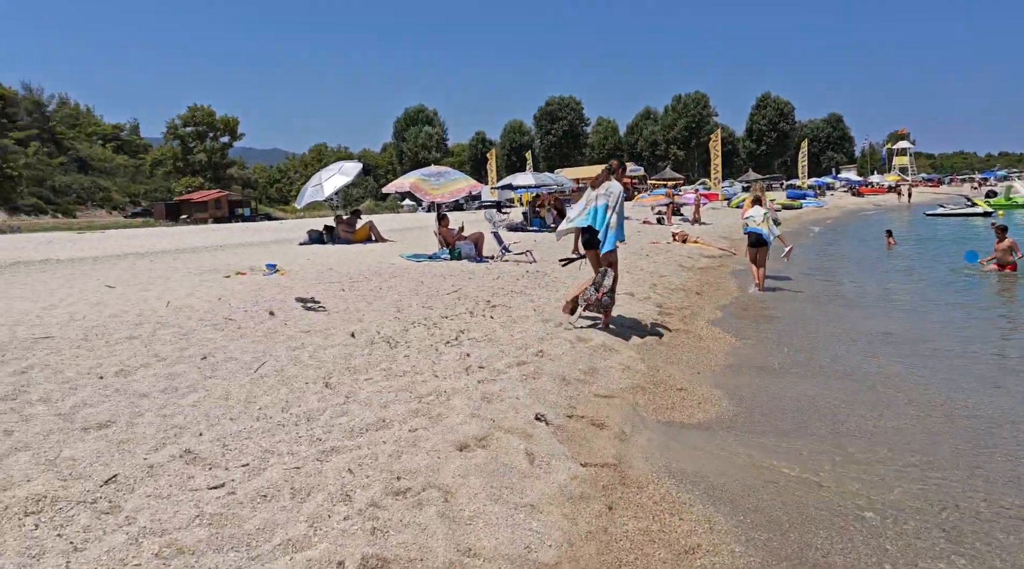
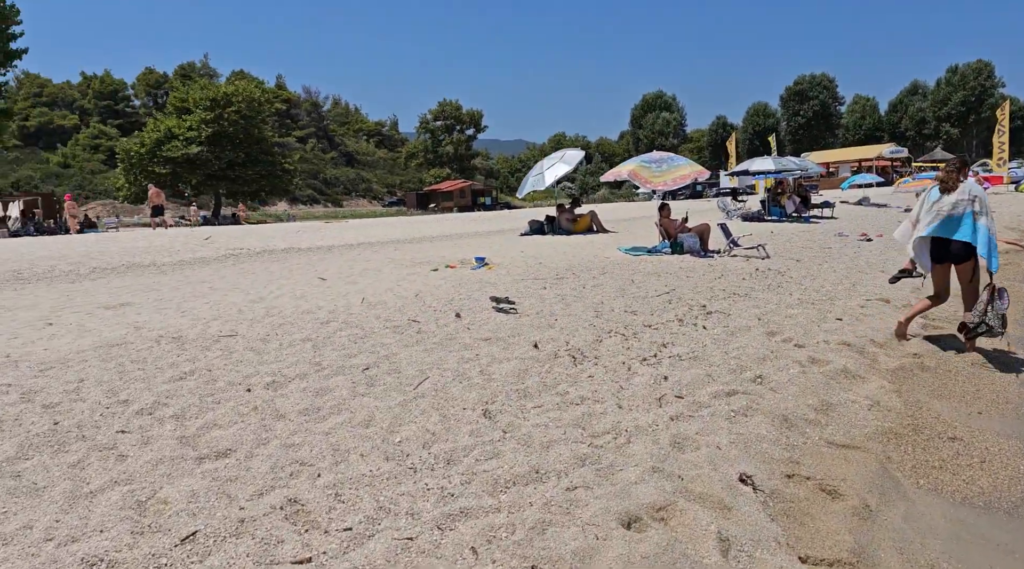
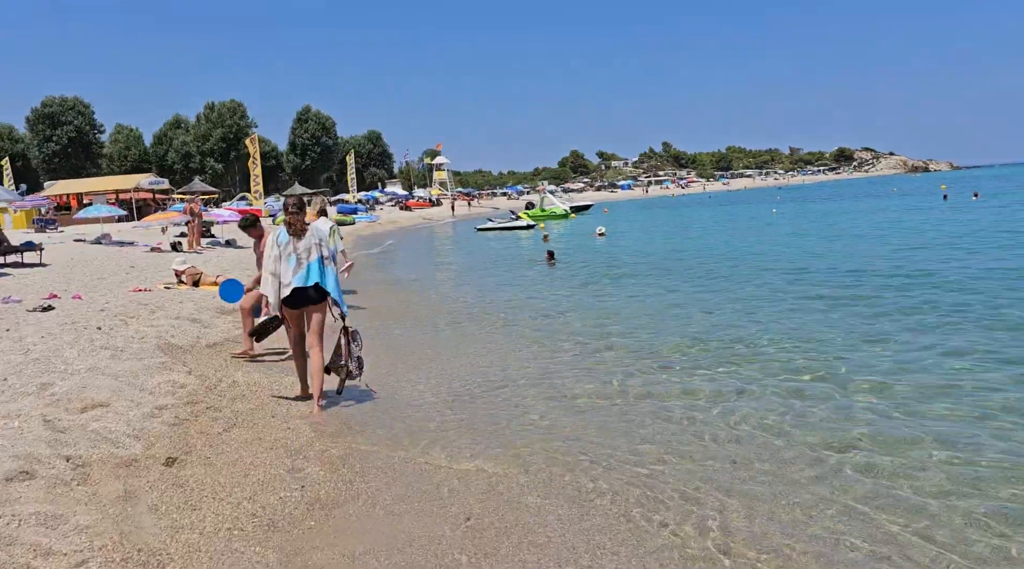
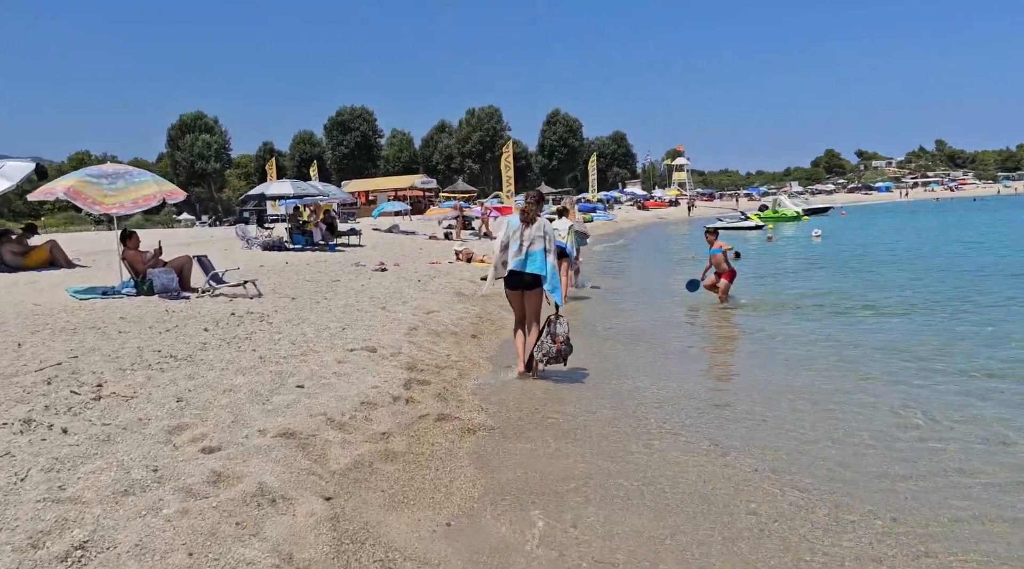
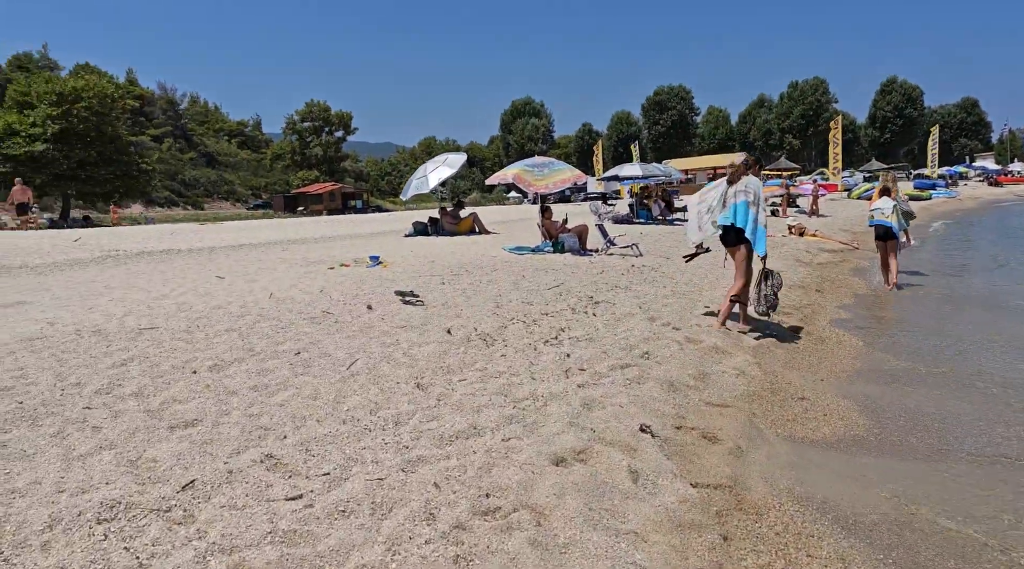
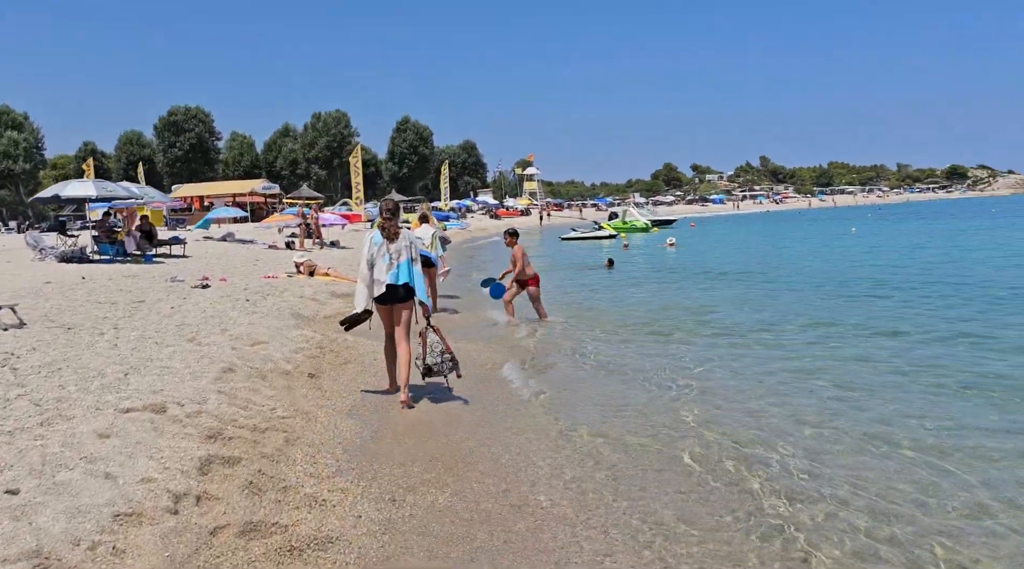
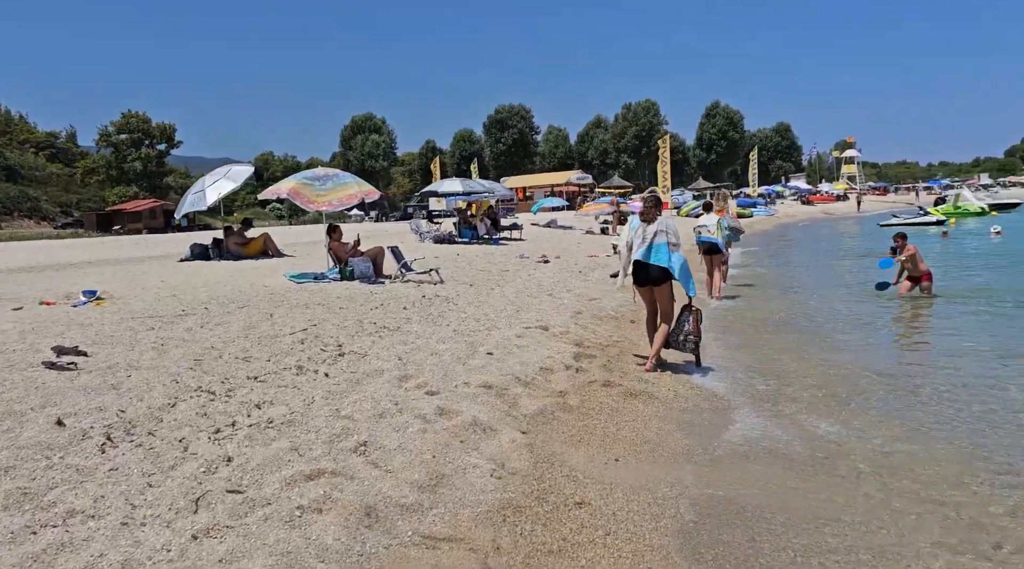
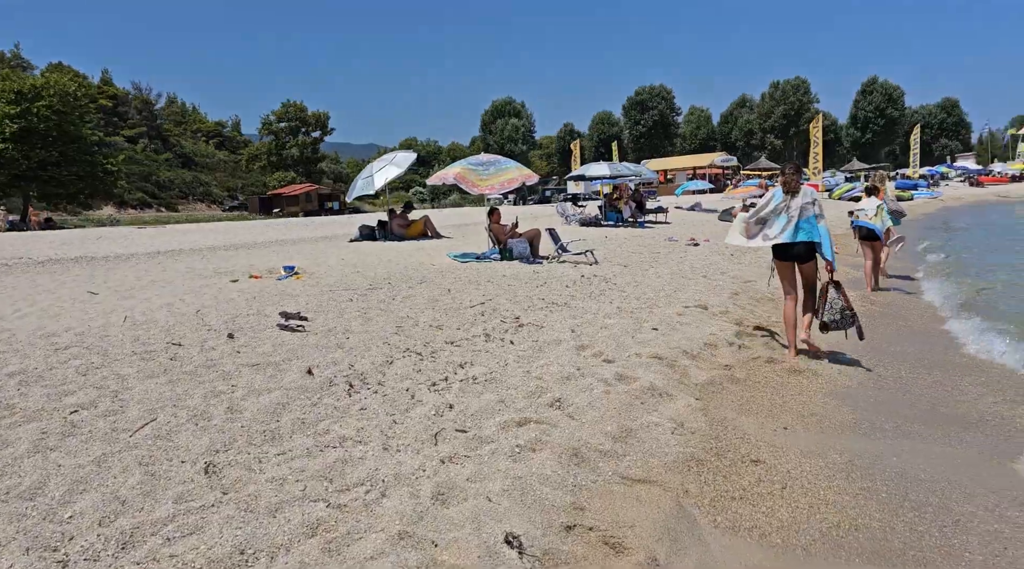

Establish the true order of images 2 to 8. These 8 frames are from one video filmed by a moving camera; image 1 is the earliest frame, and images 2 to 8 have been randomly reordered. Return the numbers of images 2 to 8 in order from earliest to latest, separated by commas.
5, 2, 8, 7, 4, 6, 3
